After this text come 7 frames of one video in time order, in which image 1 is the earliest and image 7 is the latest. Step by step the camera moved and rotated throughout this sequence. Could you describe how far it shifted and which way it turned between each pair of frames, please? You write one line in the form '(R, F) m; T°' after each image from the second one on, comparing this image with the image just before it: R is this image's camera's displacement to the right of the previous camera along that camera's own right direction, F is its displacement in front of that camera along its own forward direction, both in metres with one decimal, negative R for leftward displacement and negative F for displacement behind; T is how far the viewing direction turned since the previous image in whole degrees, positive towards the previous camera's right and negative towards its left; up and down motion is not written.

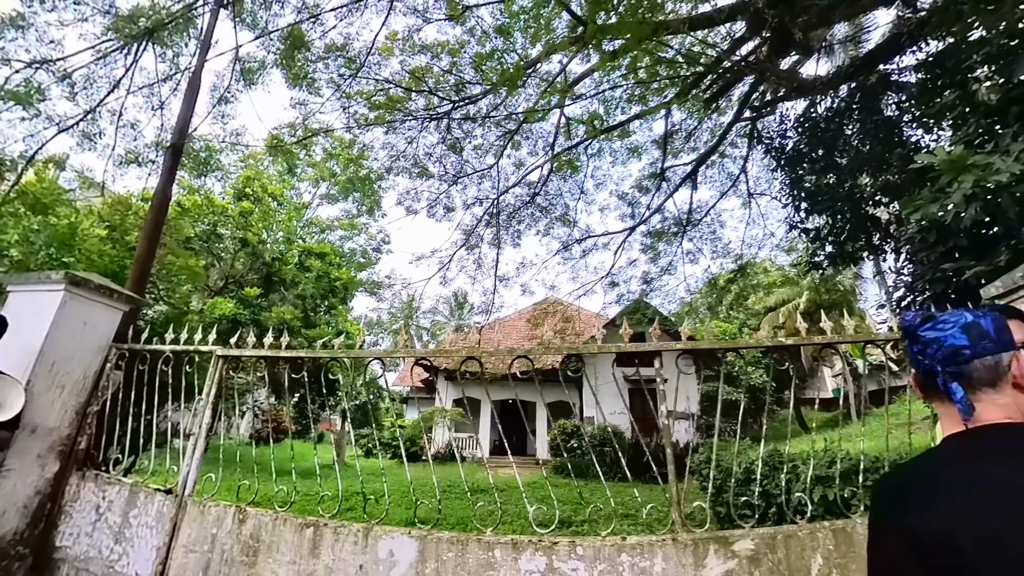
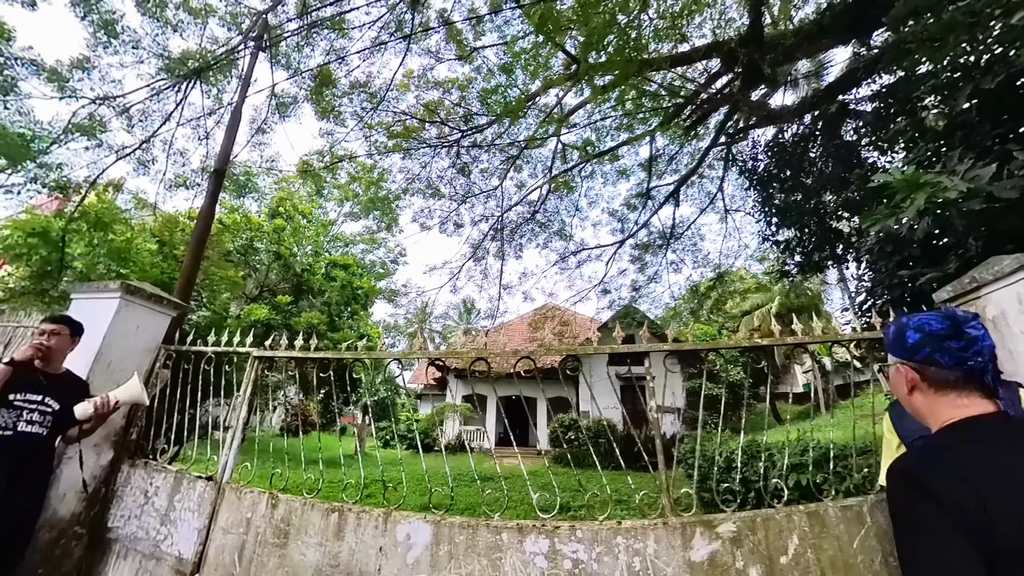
(0.0, -0.6) m; 0°
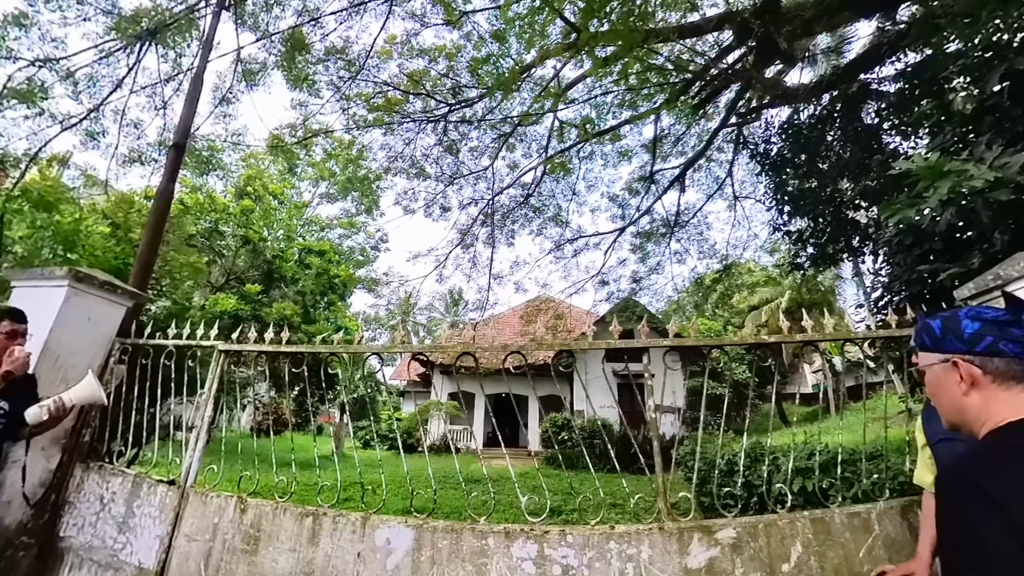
(0.0, +0.4) m; +1°
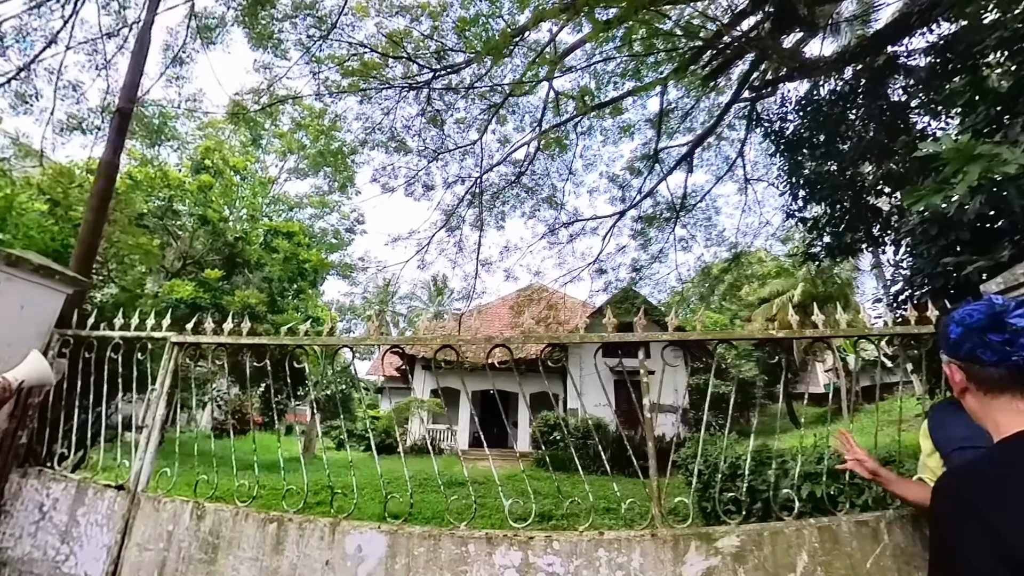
(0.0, +0.4) m; +1°
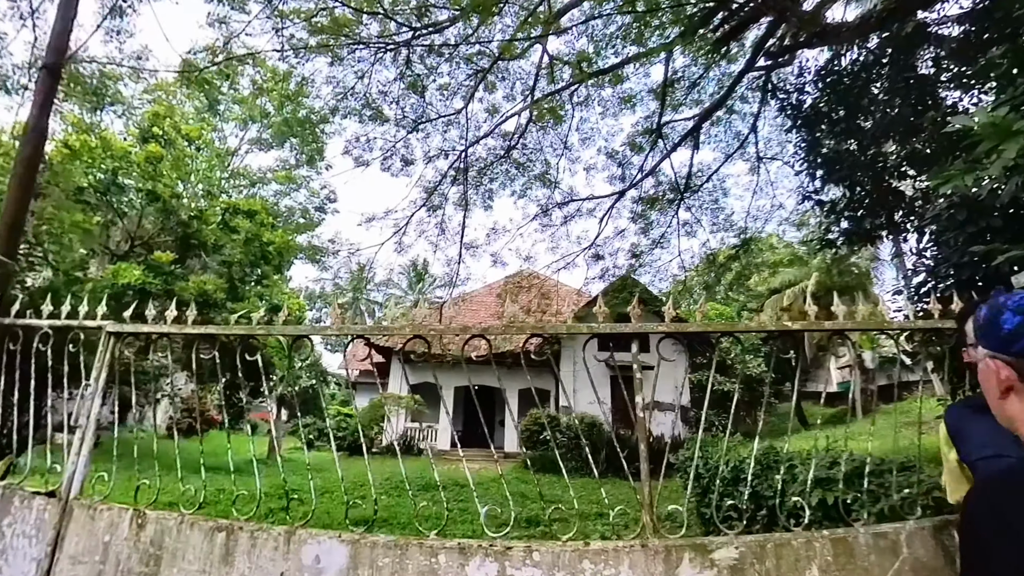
(0.0, +0.4) m; +1°
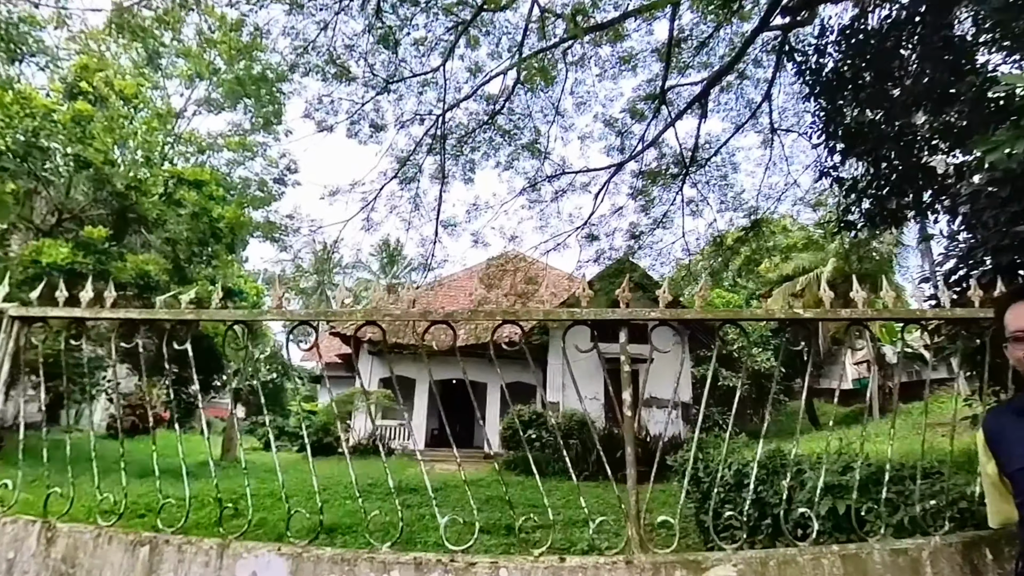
(+0.1, +0.4) m; +1°
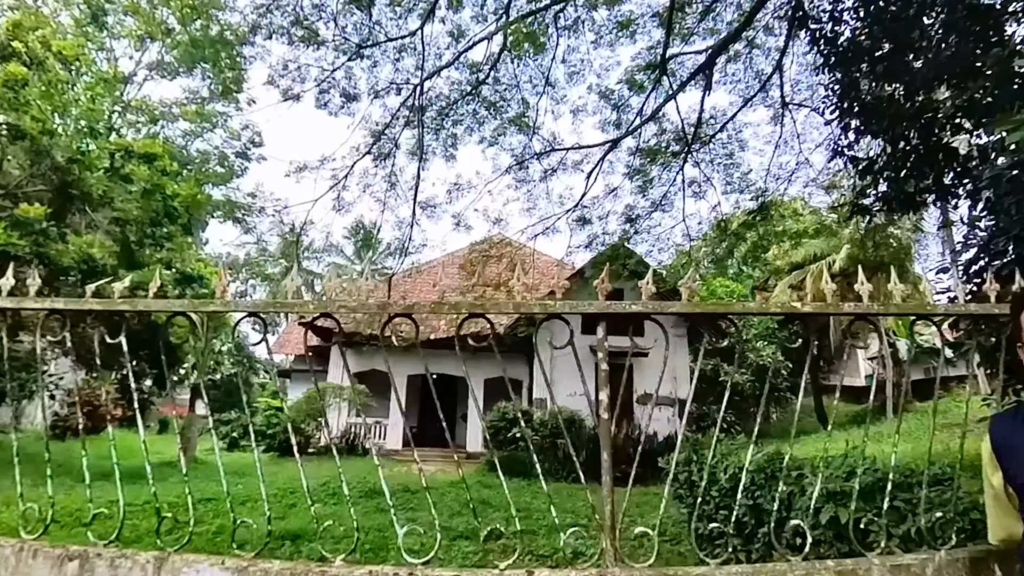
(+0.1, +0.3) m; +1°
